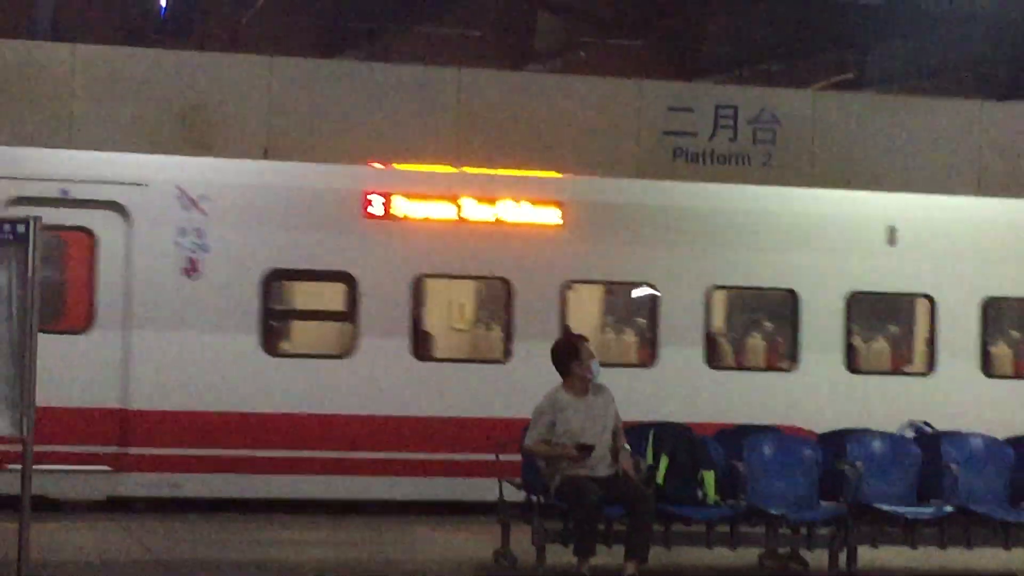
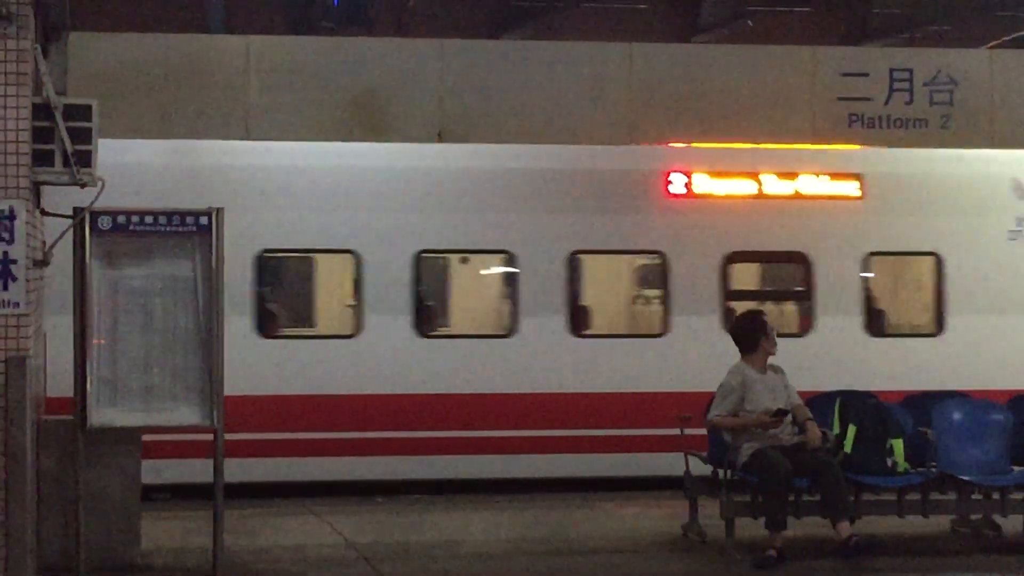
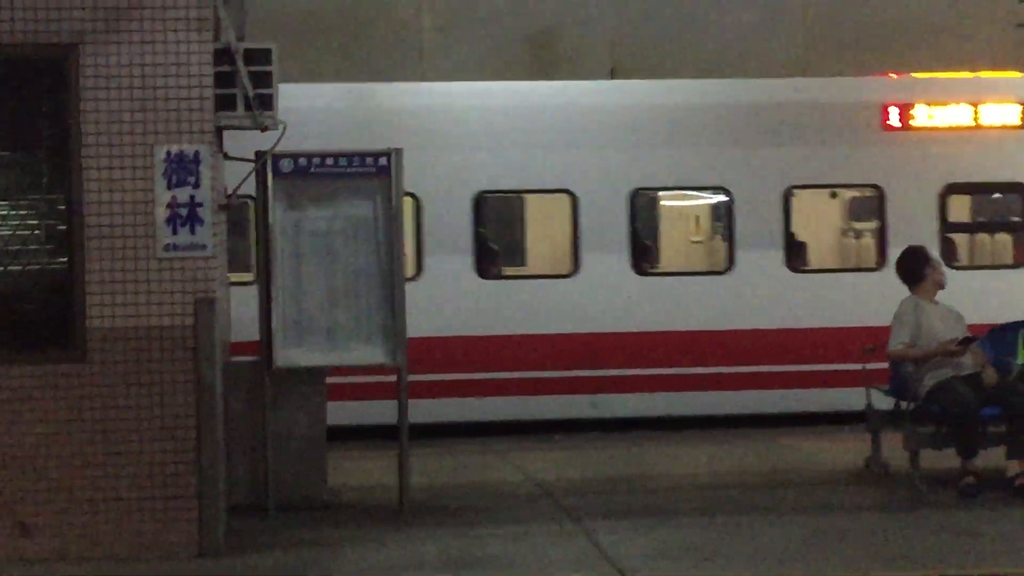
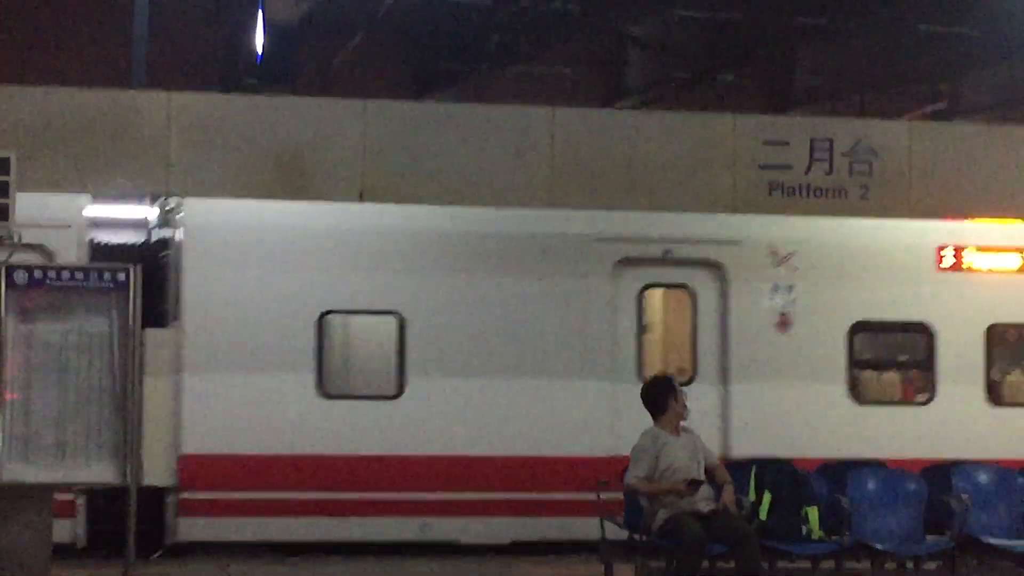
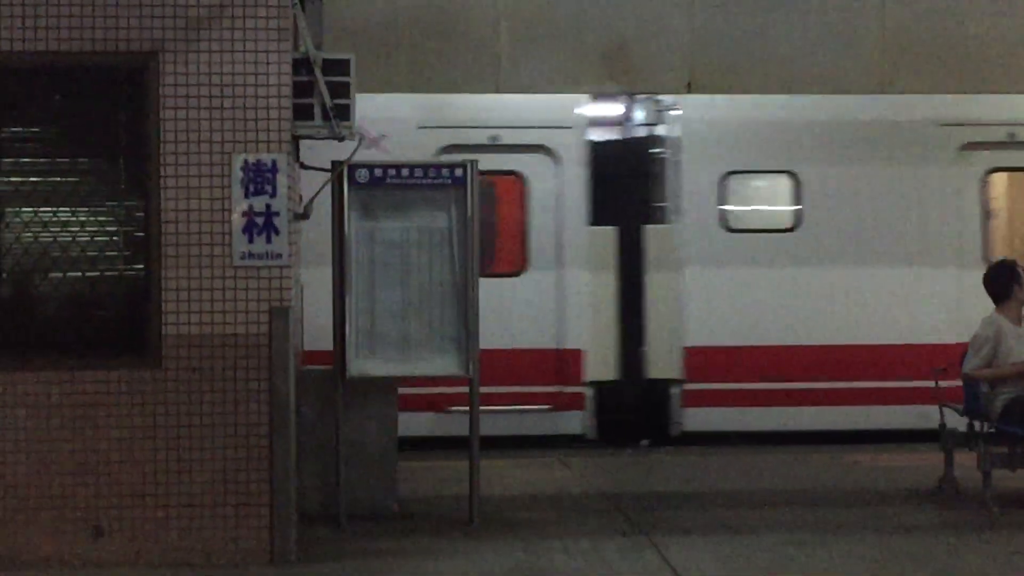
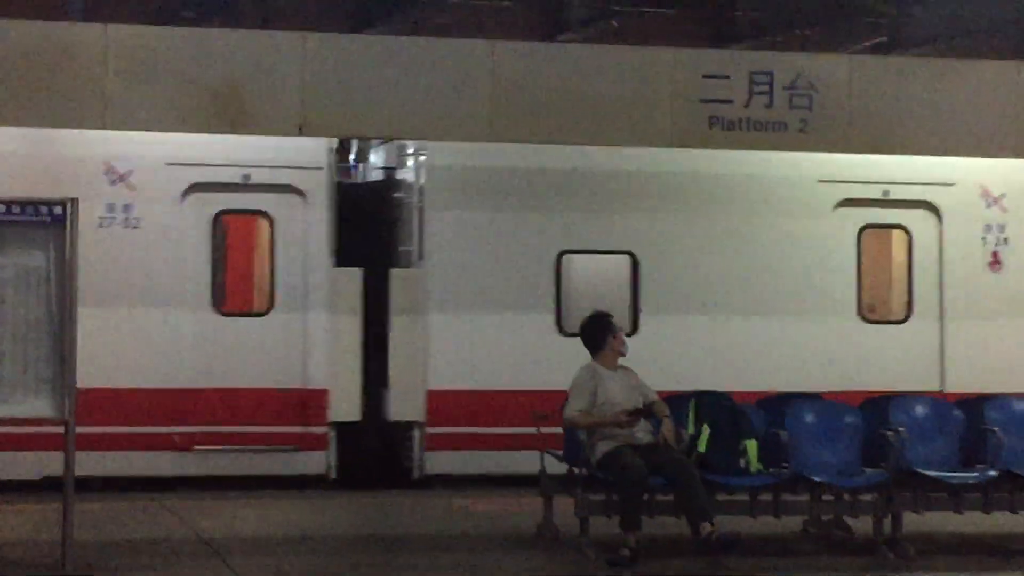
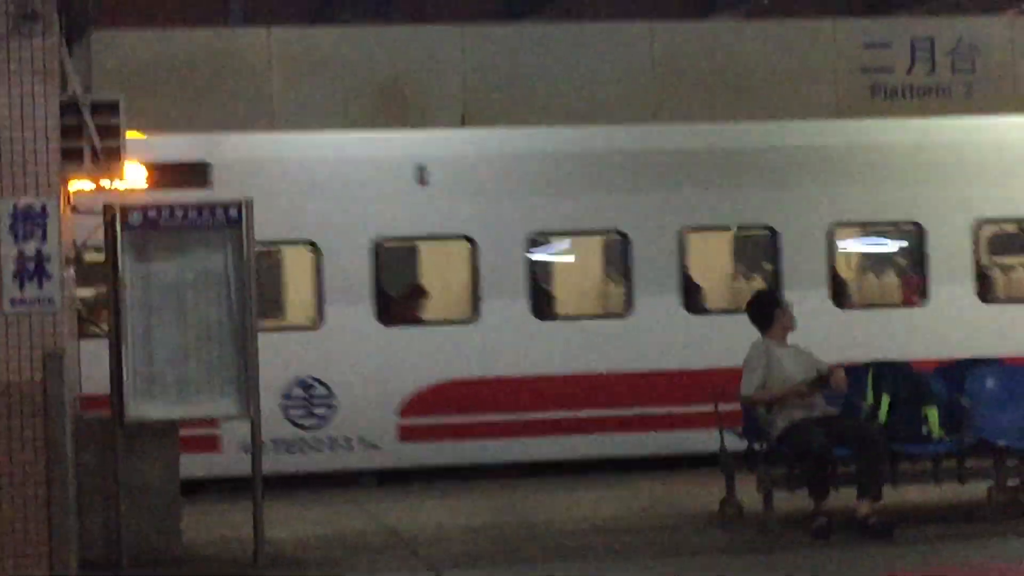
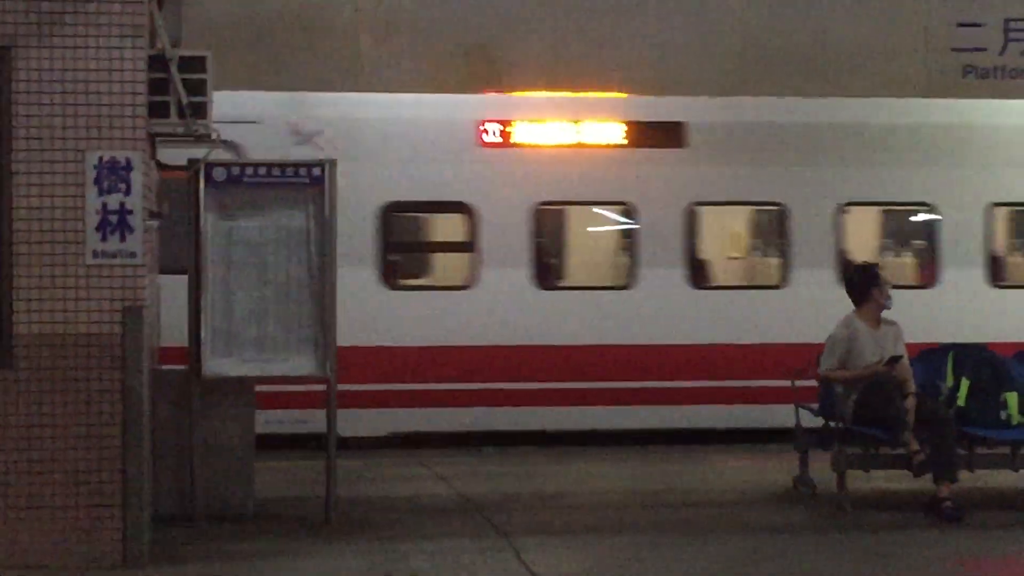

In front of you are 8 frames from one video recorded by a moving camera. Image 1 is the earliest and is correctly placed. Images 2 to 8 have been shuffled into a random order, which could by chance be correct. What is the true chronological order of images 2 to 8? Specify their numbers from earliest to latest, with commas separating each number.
4, 6, 2, 8, 5, 3, 7
